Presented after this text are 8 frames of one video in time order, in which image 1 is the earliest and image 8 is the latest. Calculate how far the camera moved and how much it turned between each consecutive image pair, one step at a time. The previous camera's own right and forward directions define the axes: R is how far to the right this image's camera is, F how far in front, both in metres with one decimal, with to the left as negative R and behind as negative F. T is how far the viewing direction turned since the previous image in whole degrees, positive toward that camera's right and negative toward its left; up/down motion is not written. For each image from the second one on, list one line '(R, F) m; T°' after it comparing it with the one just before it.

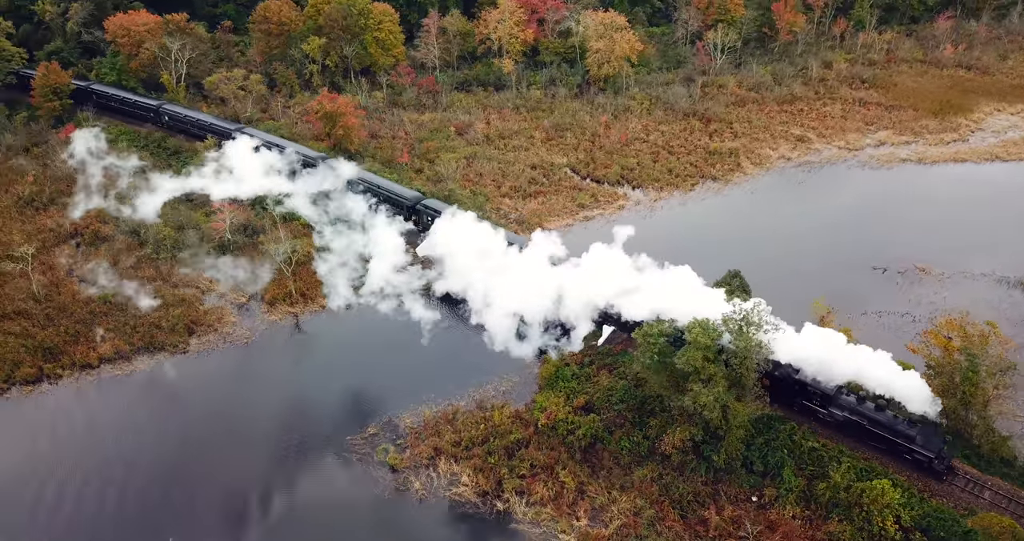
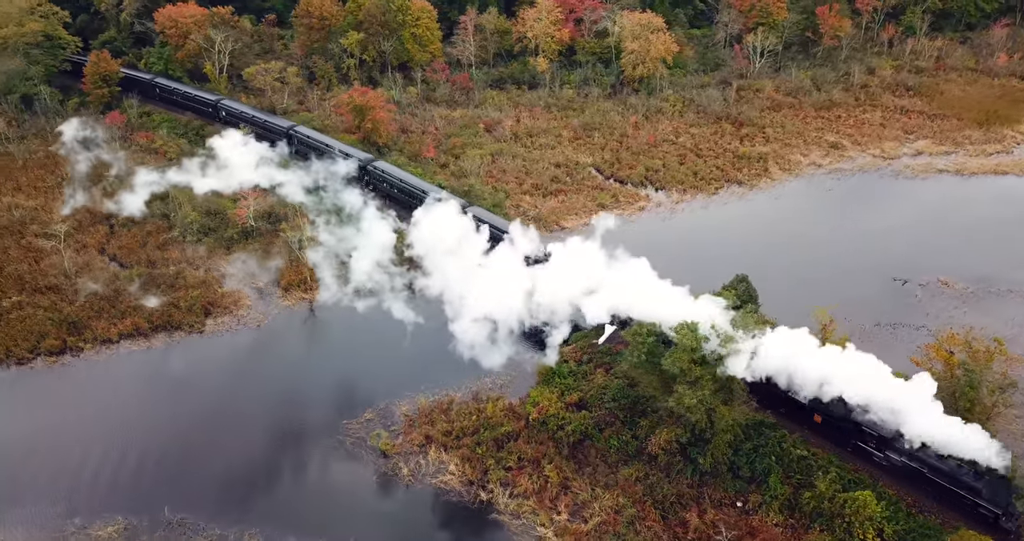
(+1.0, 0.0) m; -3°
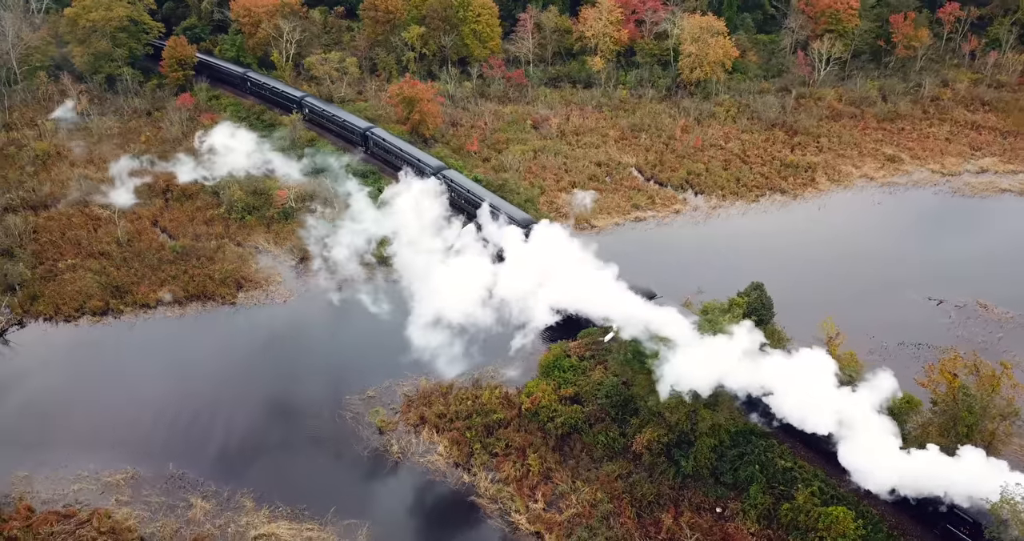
(+1.4, -0.1) m; -5°
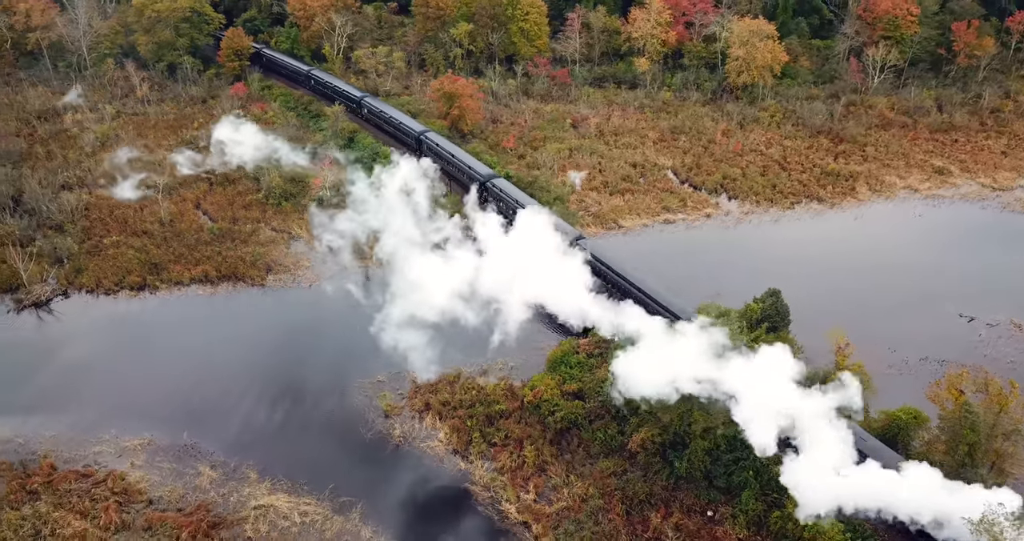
(+0.9, -0.1) m; -4°
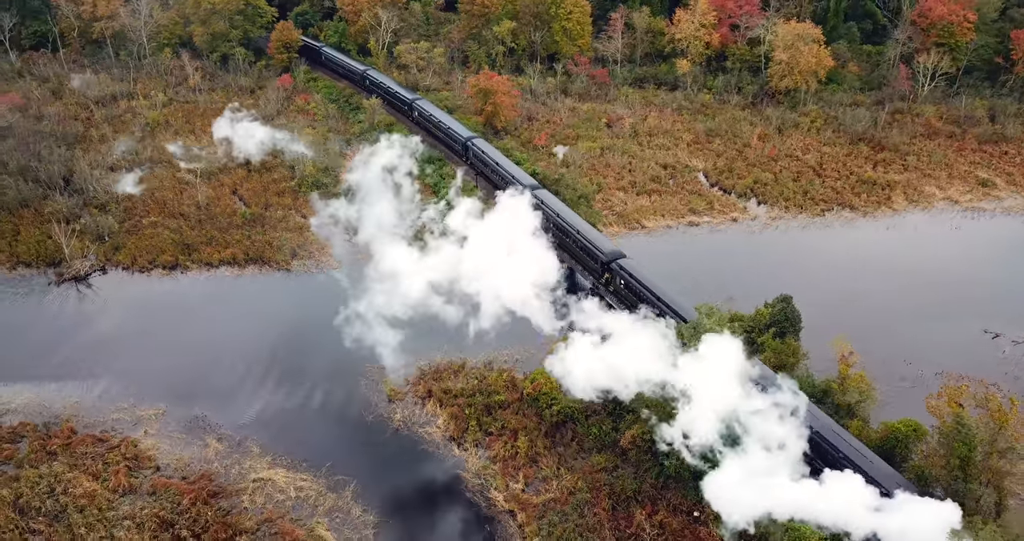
(+0.9, -0.1) m; -4°
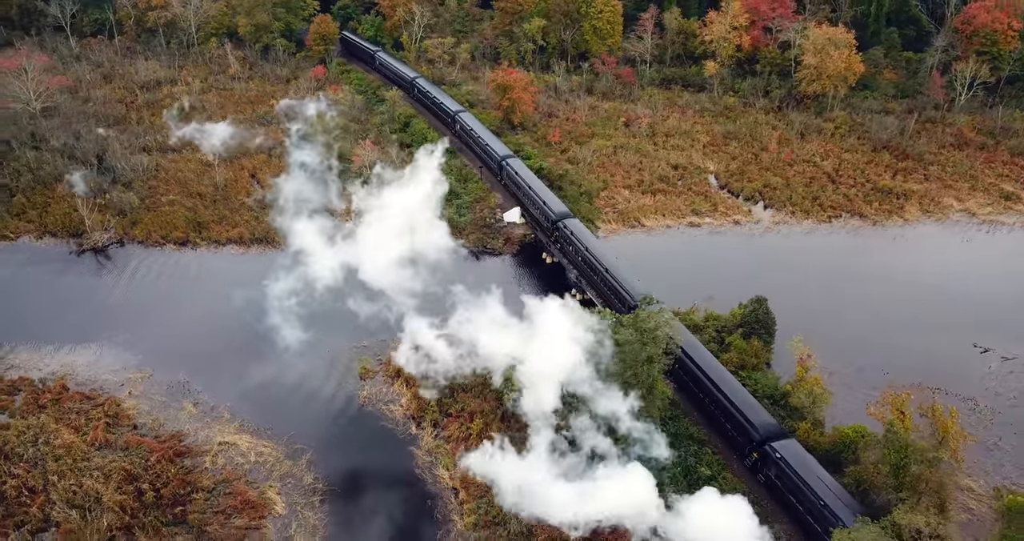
(+1.8, -0.3) m; -3°
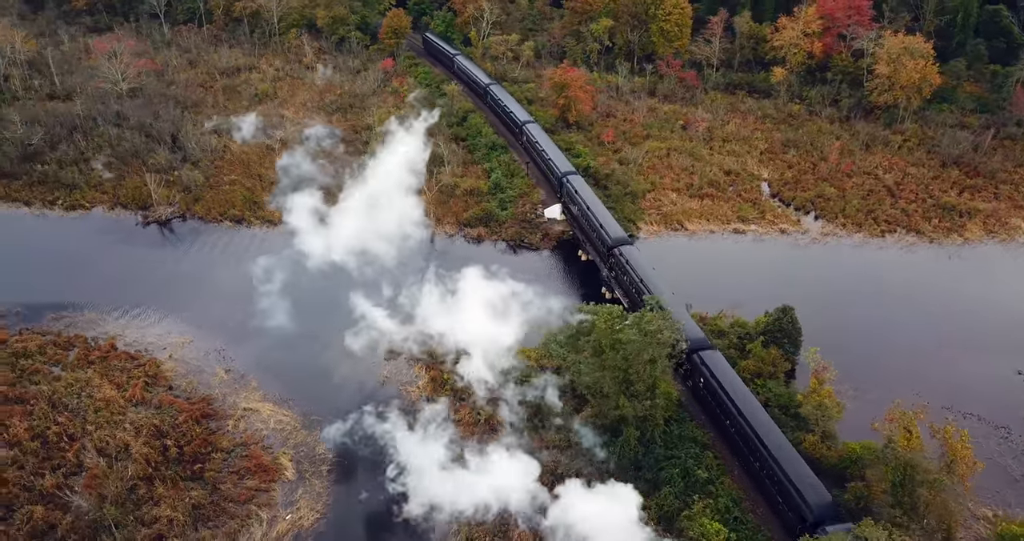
(+1.1, -0.2) m; -5°
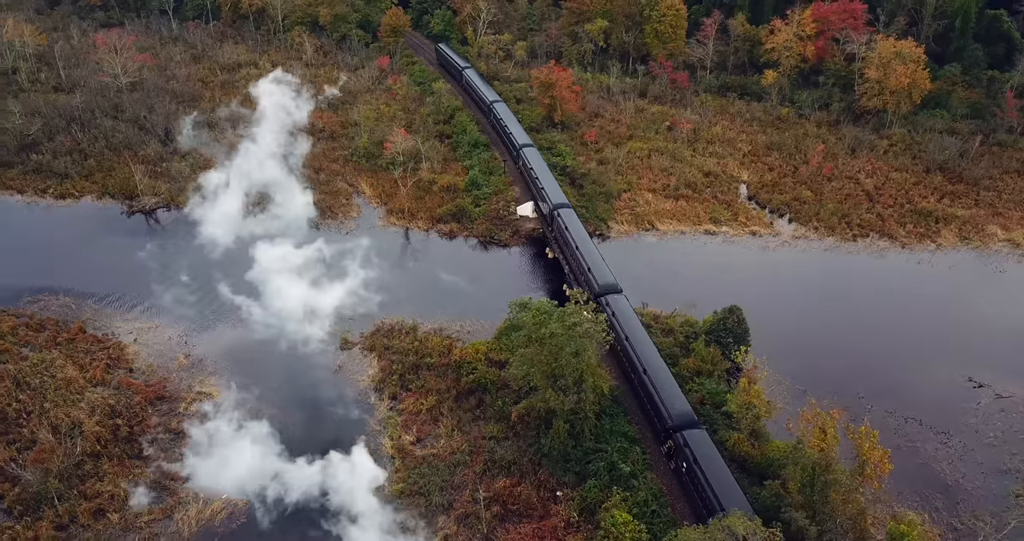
(+1.6, -0.3) m; -1°
